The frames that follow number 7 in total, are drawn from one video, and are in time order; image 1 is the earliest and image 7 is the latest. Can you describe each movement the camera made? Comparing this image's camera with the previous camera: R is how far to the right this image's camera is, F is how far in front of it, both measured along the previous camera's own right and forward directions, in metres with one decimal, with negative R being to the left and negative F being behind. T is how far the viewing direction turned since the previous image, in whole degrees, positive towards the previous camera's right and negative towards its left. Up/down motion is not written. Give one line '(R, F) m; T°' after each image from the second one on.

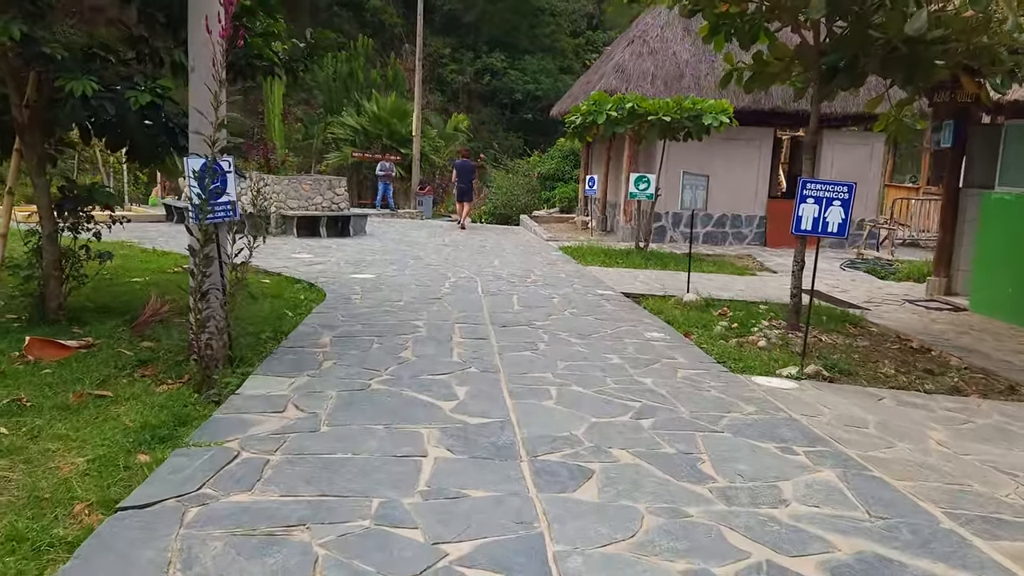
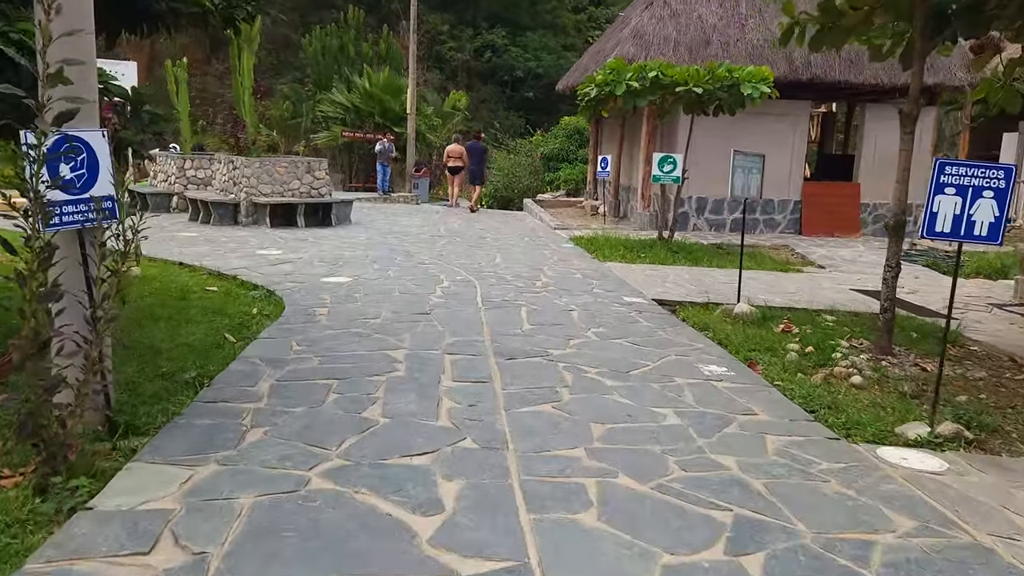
(-0.1, +1.7) m; 0°
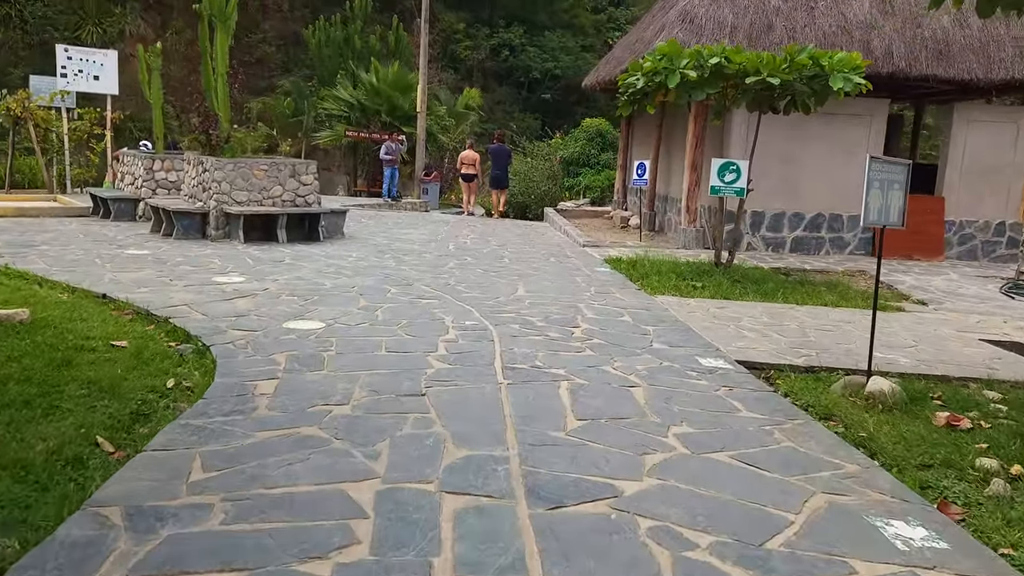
(-0.1, +2.1) m; -1°
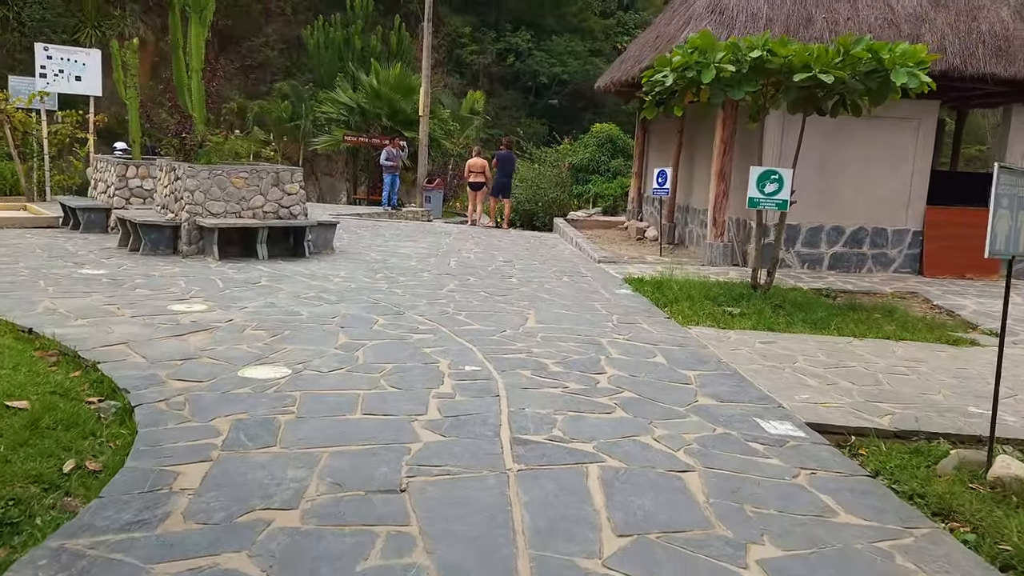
(0.0, +1.1) m; 0°
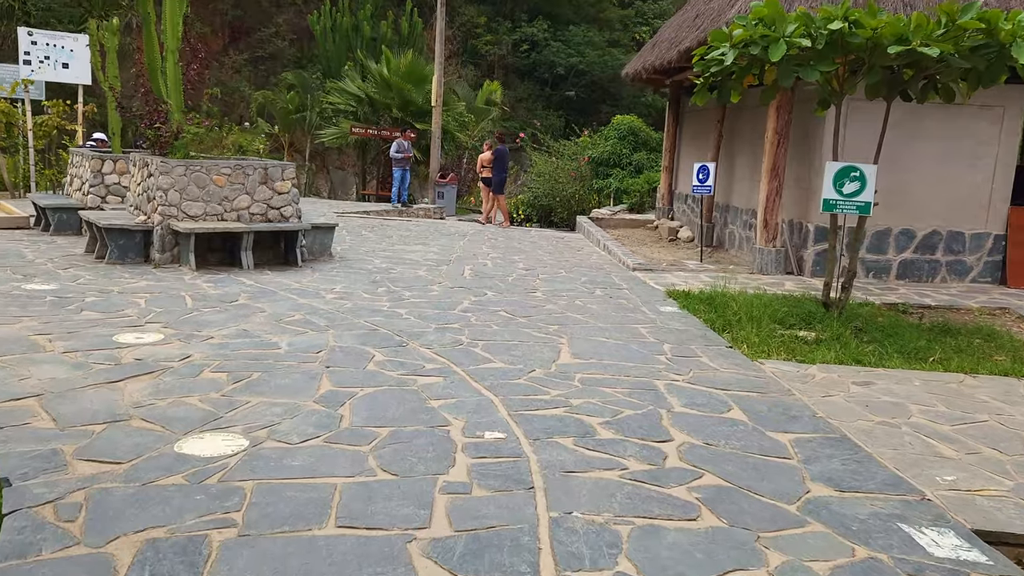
(-0.1, +1.3) m; -1°
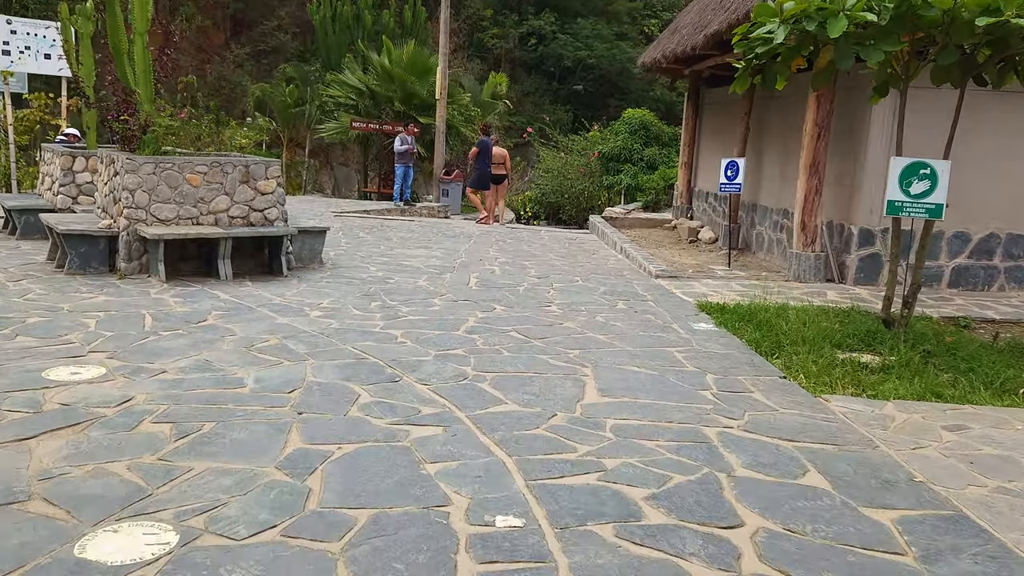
(0.0, +0.9) m; 0°
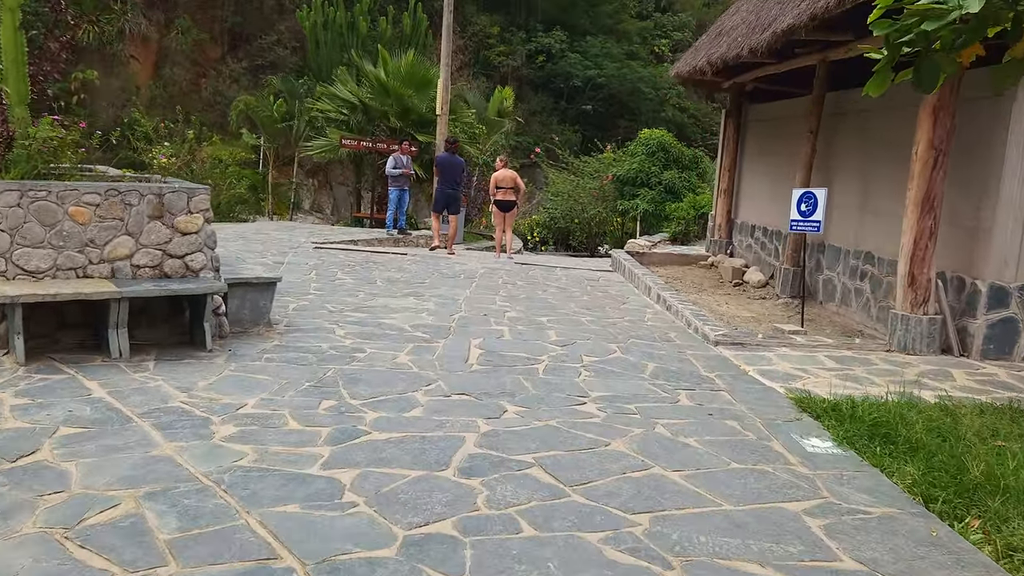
(-0.1, +2.1) m; 0°
